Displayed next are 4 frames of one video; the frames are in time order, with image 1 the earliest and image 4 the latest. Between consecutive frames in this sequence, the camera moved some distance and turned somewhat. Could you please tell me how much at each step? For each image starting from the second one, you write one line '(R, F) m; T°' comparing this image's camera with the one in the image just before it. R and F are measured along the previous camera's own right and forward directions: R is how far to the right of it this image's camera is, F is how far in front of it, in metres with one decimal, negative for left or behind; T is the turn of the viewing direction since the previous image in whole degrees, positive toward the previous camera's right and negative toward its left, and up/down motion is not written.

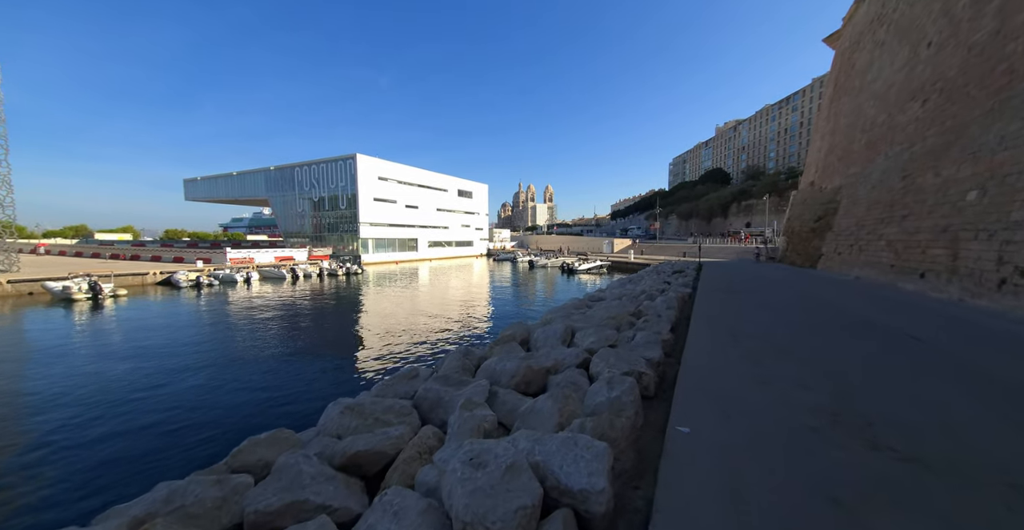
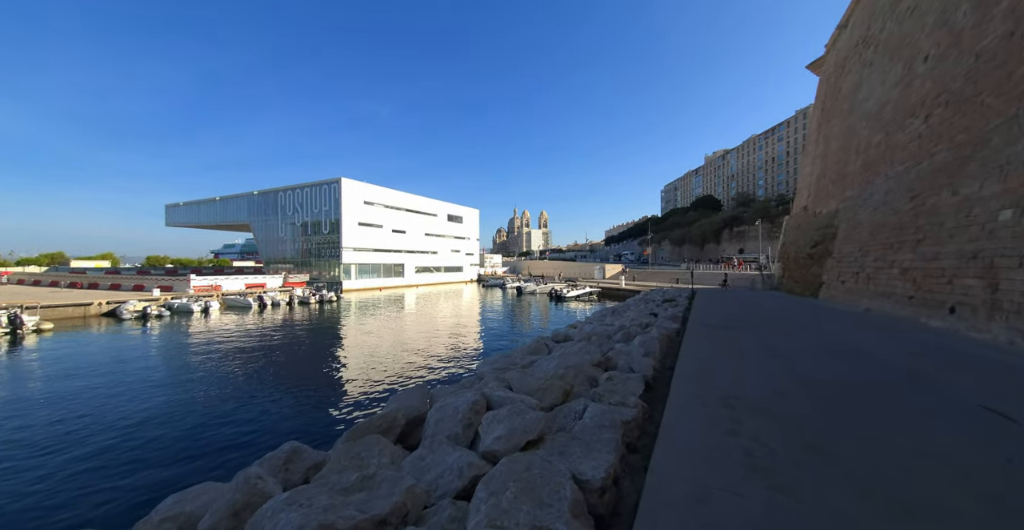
(+0.8, +1.2) m; +1°
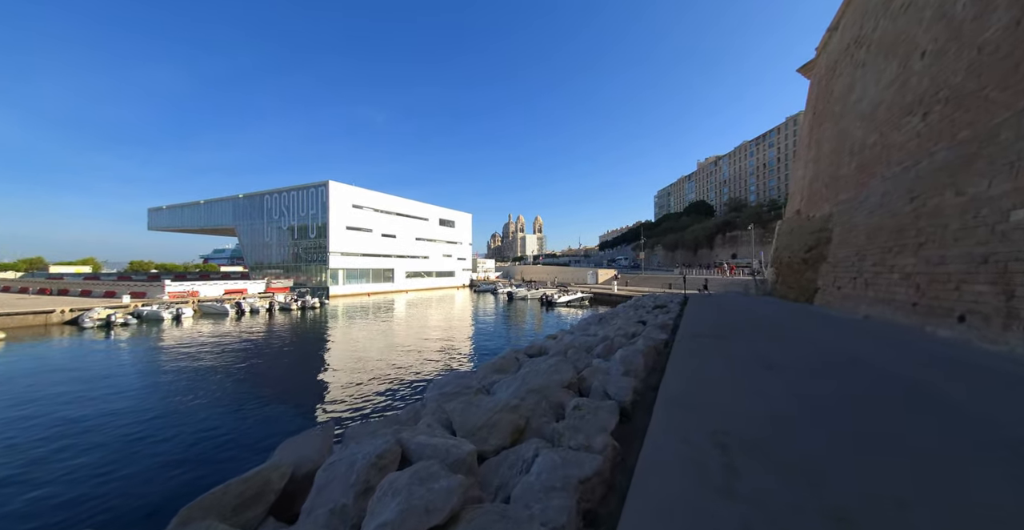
(+0.4, +0.6) m; +1°
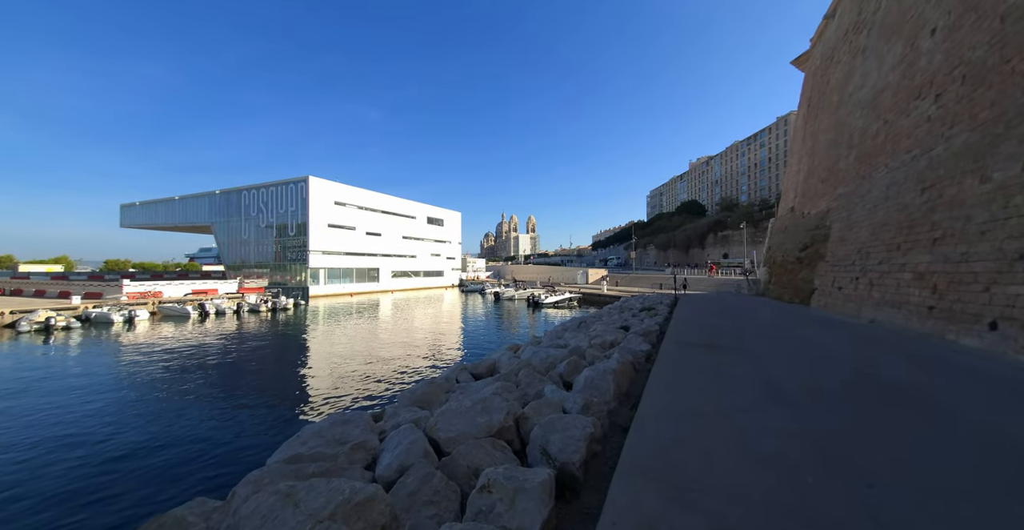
(+0.6, +0.9) m; +1°
